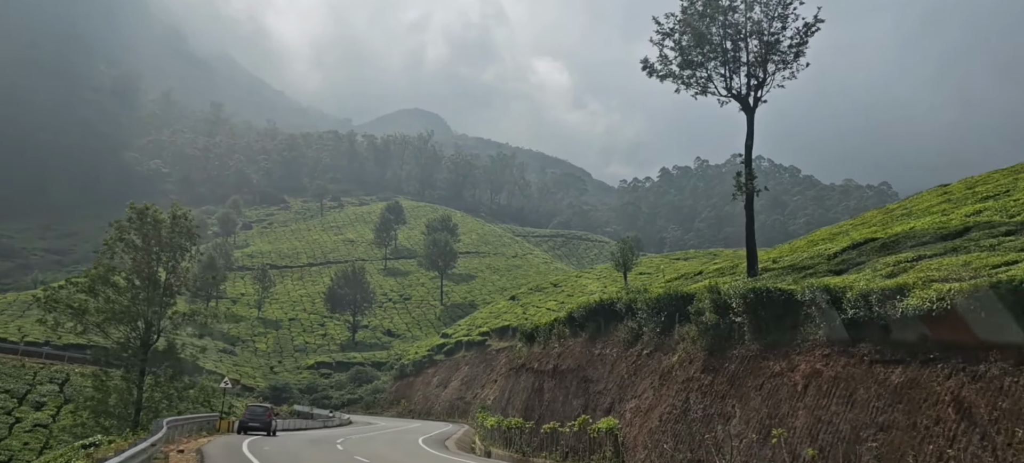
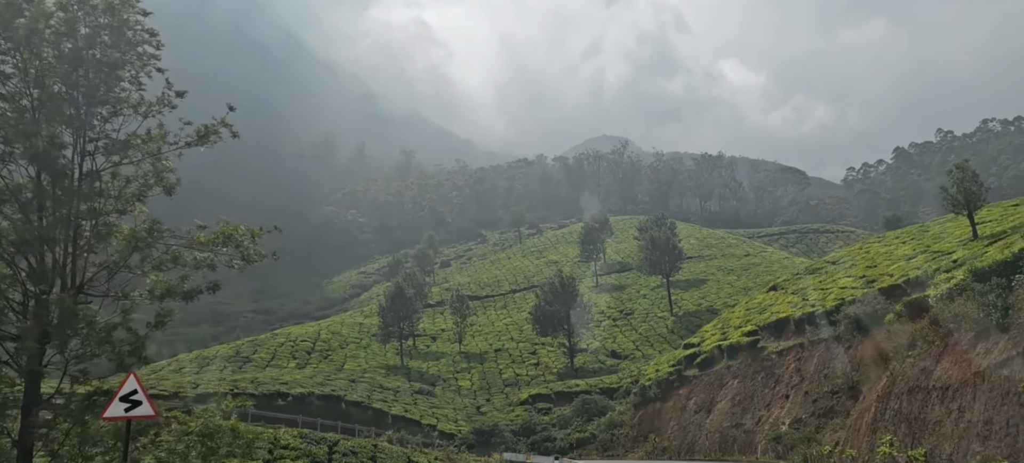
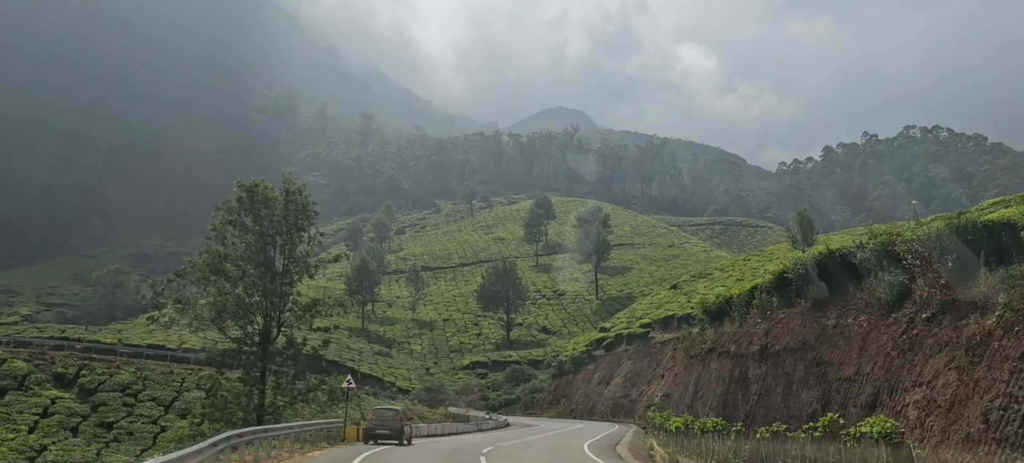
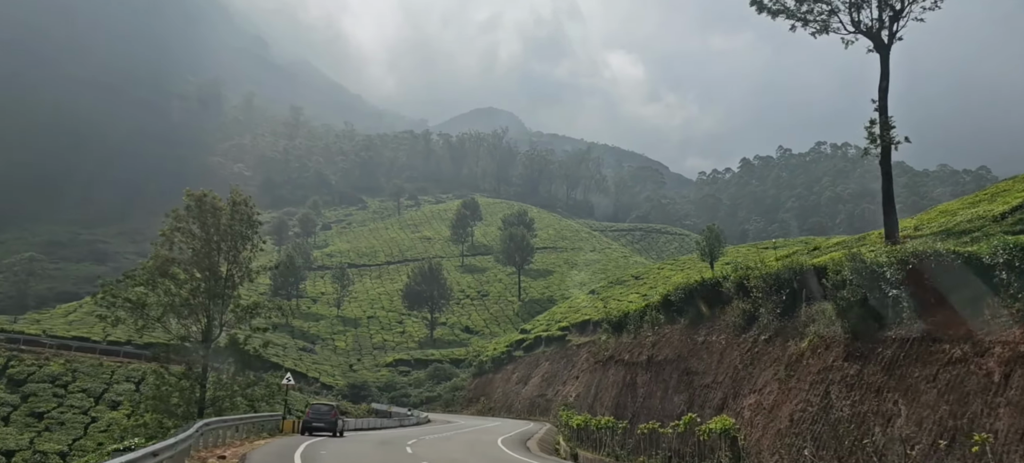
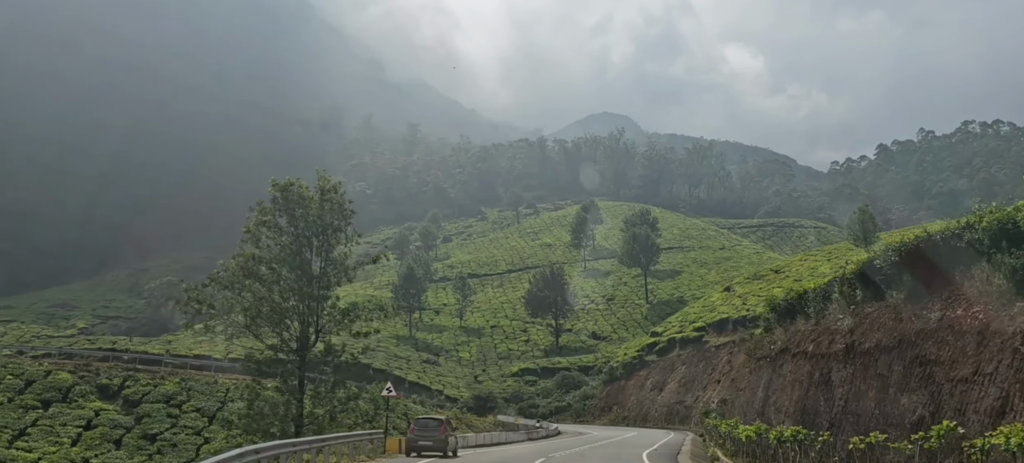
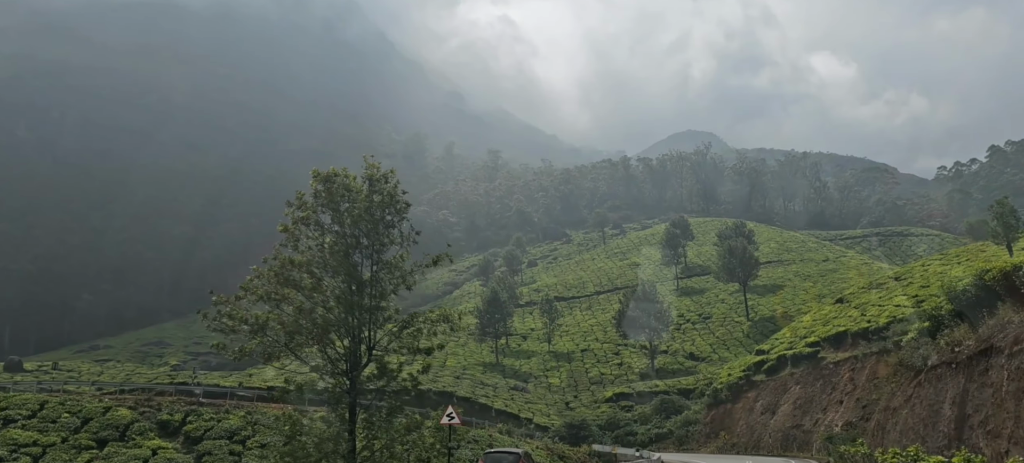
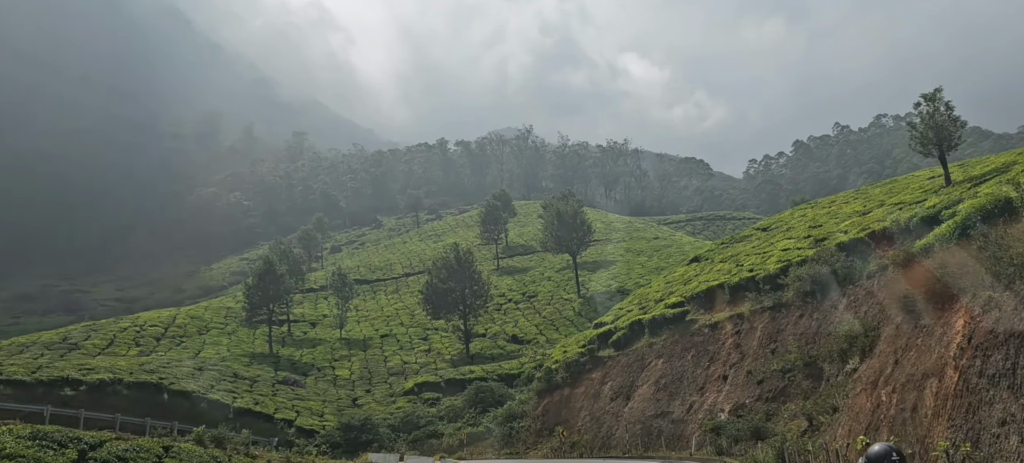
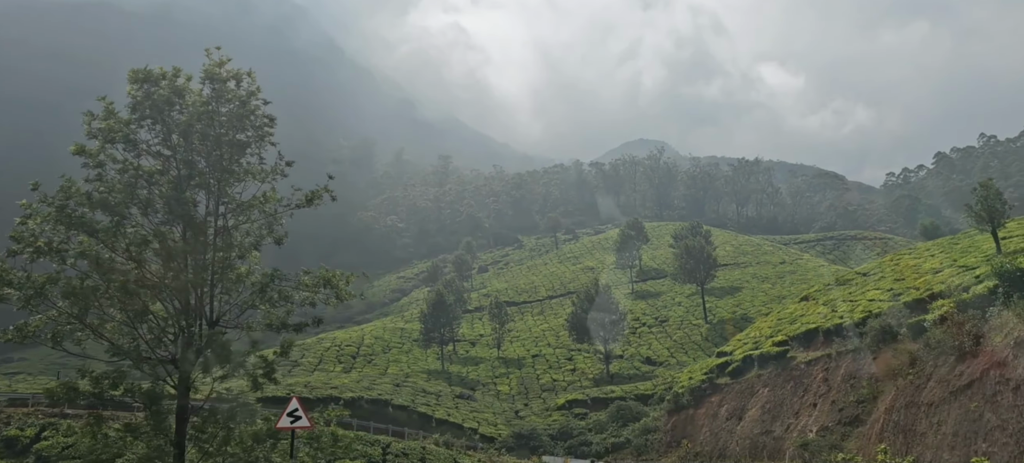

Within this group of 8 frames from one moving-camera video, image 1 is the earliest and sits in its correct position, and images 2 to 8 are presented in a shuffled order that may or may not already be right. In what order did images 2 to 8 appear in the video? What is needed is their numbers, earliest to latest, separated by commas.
4, 3, 5, 6, 8, 2, 7
